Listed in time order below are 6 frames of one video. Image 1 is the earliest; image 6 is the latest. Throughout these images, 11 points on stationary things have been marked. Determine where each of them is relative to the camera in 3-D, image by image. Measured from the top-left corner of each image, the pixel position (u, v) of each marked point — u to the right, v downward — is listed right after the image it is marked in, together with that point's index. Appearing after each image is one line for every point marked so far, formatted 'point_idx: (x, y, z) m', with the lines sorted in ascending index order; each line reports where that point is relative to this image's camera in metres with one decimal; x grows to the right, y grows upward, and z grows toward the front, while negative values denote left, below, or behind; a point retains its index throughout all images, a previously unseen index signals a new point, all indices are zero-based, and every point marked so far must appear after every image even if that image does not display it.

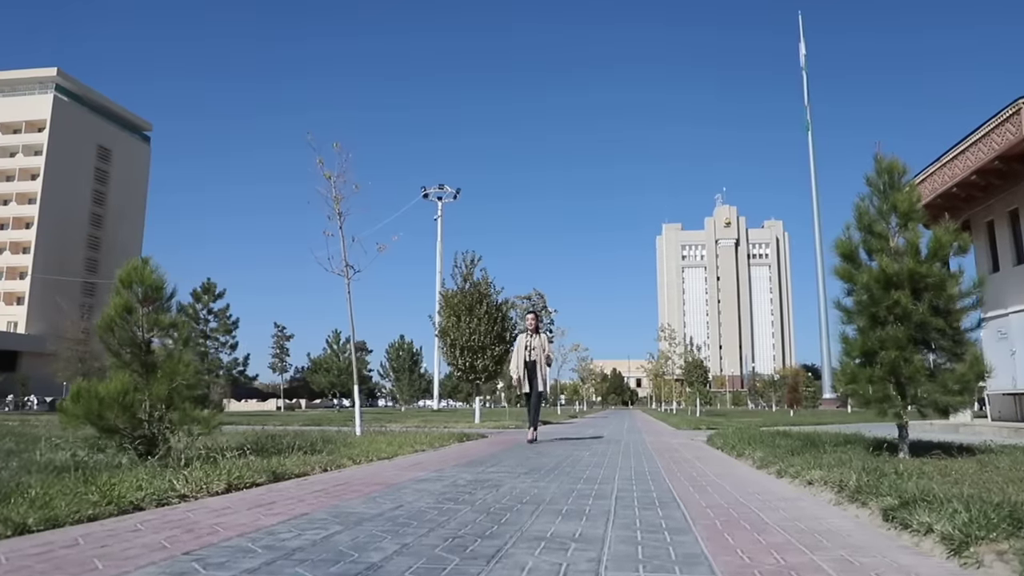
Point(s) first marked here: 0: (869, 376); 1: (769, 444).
0: (+4.5, -1.1, +9.8) m
1: (+4.1, -2.5, +12.2) m
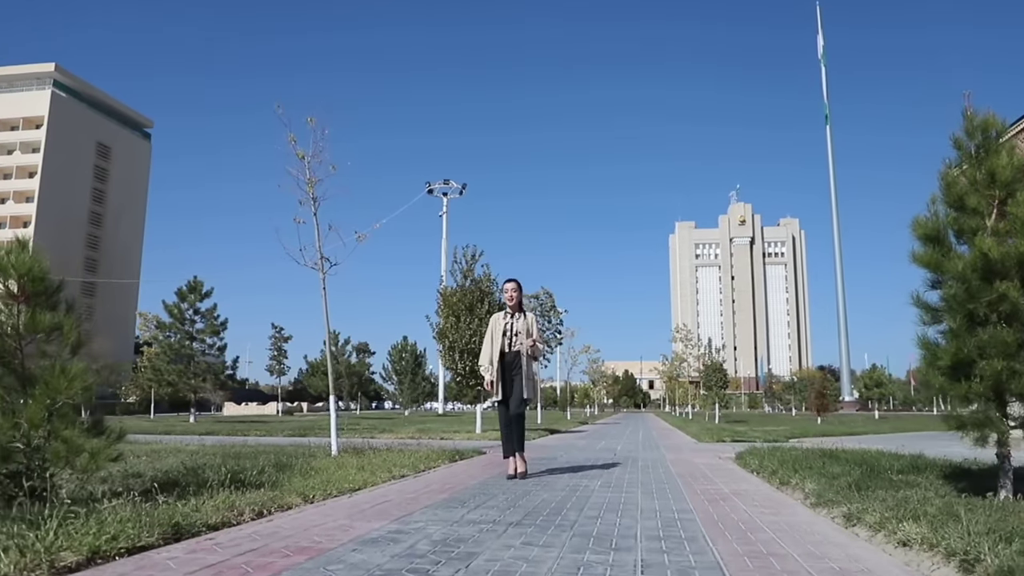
0: (+4.4, -1.0, +7.6) m
1: (+4.1, -2.4, +10.0) m
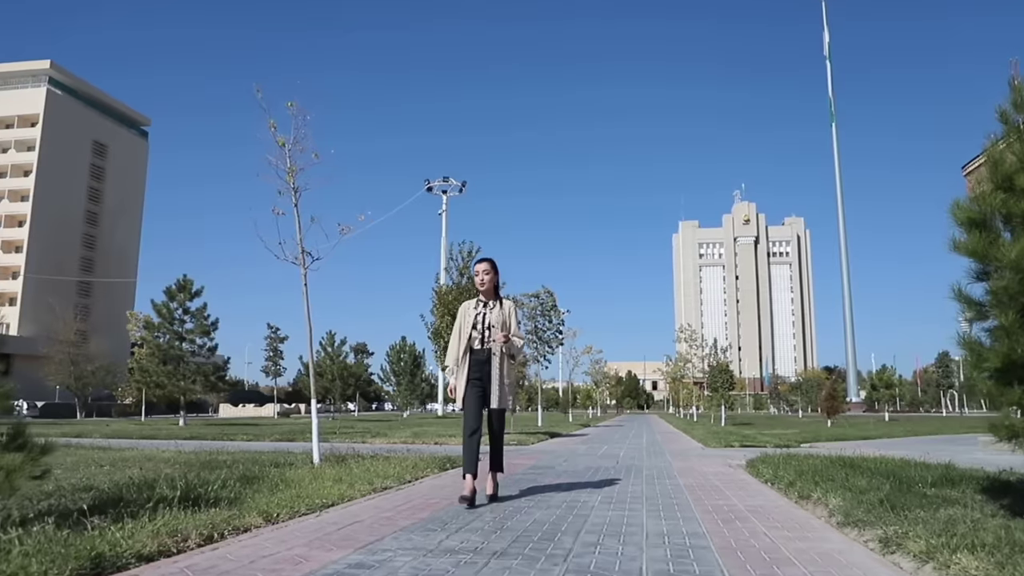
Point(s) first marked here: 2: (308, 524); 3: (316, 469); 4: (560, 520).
0: (+4.3, -1.0, +6.6) m
1: (+4.0, -2.3, +9.0) m
2: (-1.9, -2.1, +7.0) m
3: (-2.8, -2.6, +10.9) m
4: (+0.5, -2.1, +7.0) m
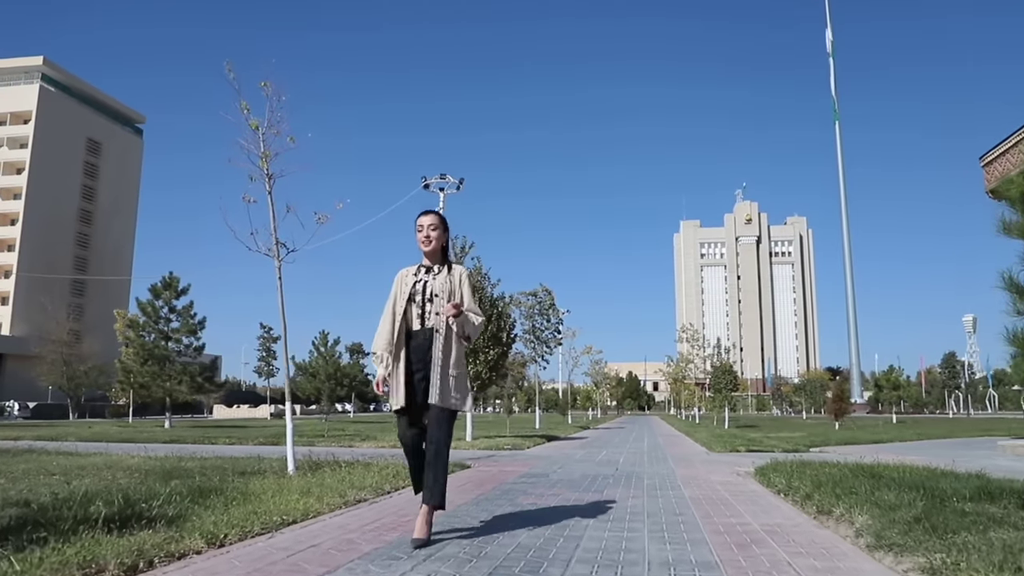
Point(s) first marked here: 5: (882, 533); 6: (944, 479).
0: (+4.2, -0.8, +5.6) m
1: (+3.8, -2.2, +8.0) m
2: (-2.0, -2.0, +6.0) m
3: (-2.9, -2.5, +9.9) m
4: (+0.3, -2.0, +6.0) m
5: (+3.1, -2.1, +6.5) m
6: (+5.2, -2.3, +9.1) m
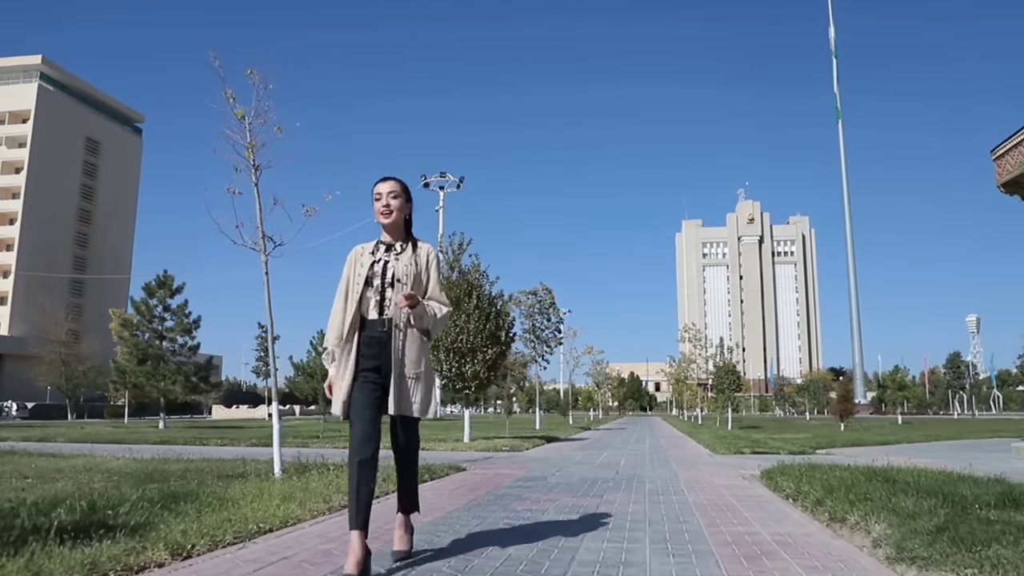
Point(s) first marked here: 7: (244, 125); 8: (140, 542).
0: (+4.1, -0.8, +5.1) m
1: (+3.7, -2.1, +7.5) m
2: (-2.1, -2.0, +5.5) m
3: (-3.0, -2.4, +9.4) m
4: (+0.2, -1.9, +5.5) m
5: (+3.1, -2.0, +6.0) m
6: (+5.1, -2.2, +8.6) m
7: (-4.3, +2.6, +12.2) m
8: (-2.9, -2.0, +5.9) m
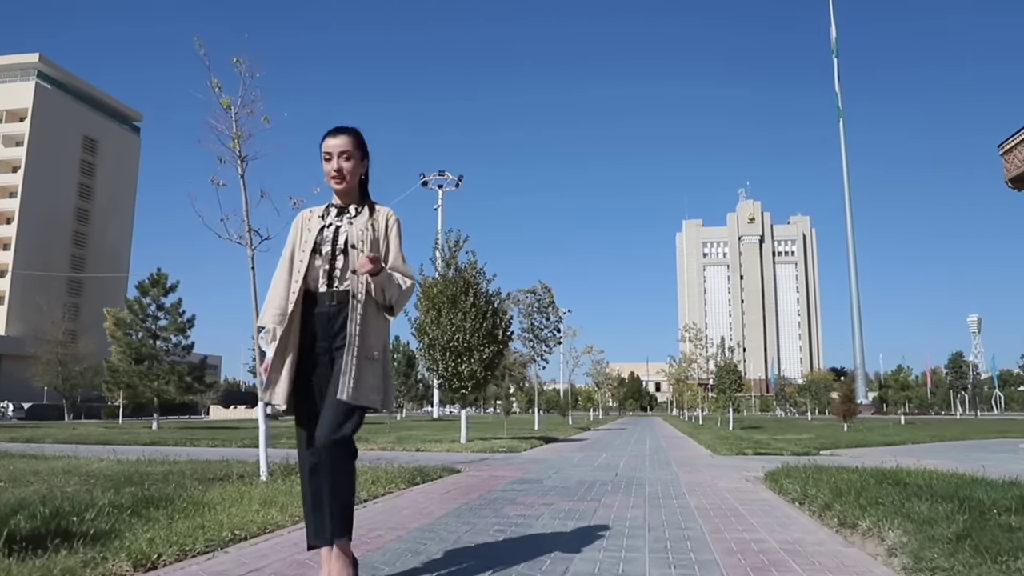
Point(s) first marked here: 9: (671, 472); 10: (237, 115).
0: (+4.0, -0.7, +4.7) m
1: (+3.7, -2.1, +7.1) m
2: (-2.2, -1.9, +5.1) m
3: (-3.1, -2.3, +9.0) m
4: (+0.1, -1.9, +5.1) m
5: (+3.0, -1.9, +5.6) m
6: (+5.0, -2.2, +8.2) m
7: (-4.4, +2.7, +11.8) m
8: (-2.9, -1.9, +5.5) m
9: (+2.6, -3.0, +12.5) m
10: (-4.2, +2.7, +11.7) m
